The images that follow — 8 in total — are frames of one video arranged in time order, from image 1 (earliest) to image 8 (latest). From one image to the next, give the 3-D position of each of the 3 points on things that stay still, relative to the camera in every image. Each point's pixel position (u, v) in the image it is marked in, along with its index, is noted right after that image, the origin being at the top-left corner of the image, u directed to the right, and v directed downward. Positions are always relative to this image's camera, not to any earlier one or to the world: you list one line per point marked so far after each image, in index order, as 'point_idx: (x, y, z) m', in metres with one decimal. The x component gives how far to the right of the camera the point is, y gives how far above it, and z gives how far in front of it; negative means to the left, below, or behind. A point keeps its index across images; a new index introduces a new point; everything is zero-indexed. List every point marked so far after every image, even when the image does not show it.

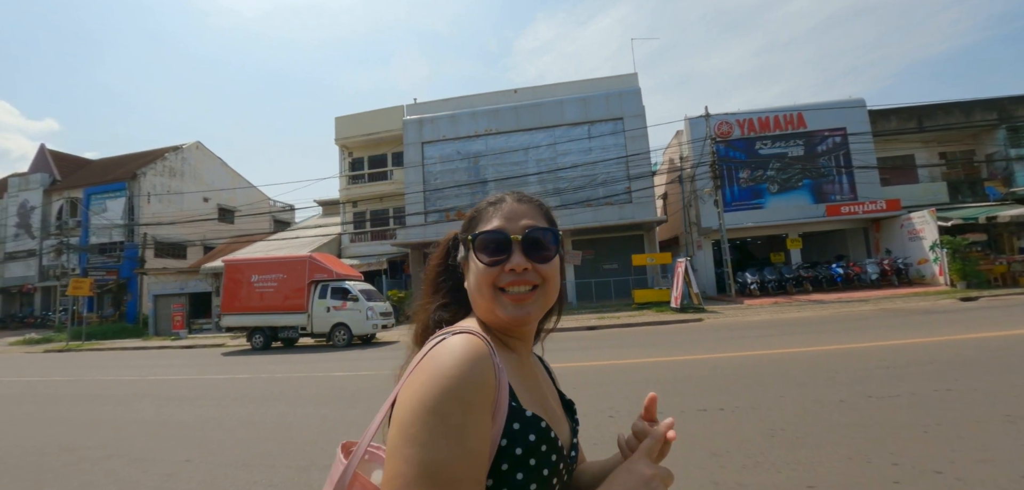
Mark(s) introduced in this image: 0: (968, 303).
0: (+13.6, -1.7, +11.8) m
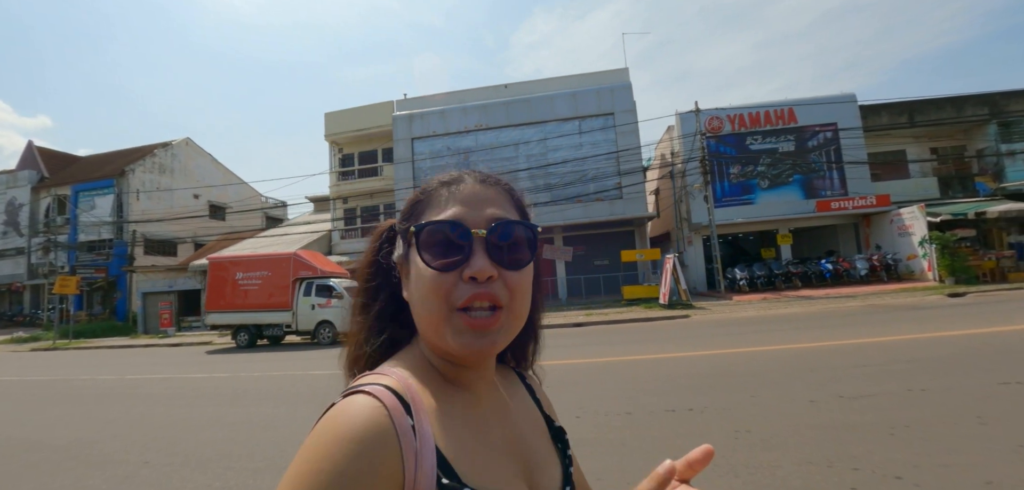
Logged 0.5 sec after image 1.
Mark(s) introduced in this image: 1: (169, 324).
0: (+13.2, -1.6, +11.8) m
1: (-15.6, -3.6, +18.0) m
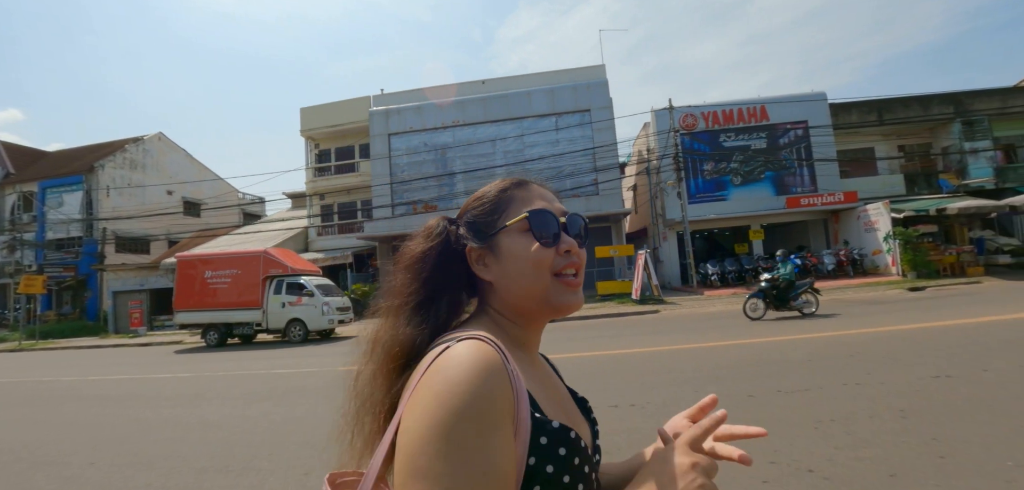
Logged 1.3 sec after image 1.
0: (+12.4, -1.5, +12.2) m
1: (-16.6, -3.5, +17.7) m
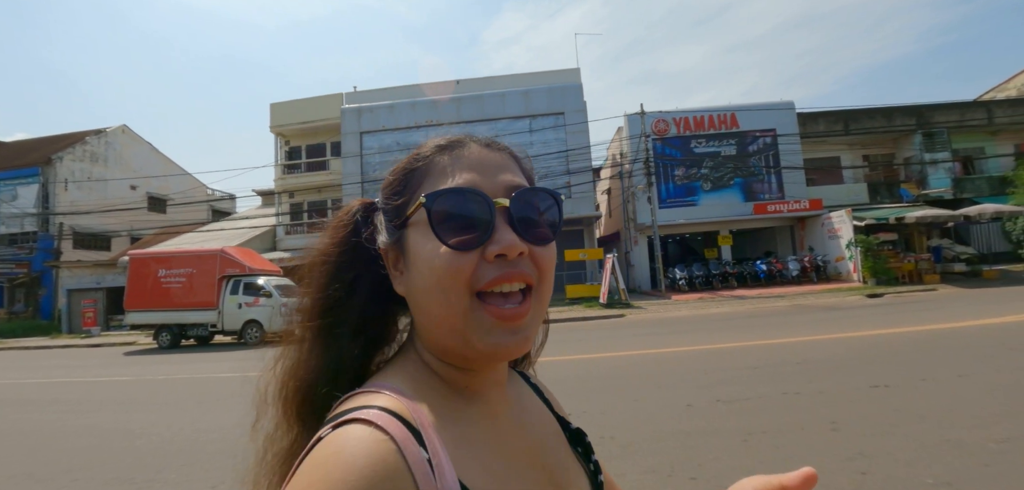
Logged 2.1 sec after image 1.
0: (+11.3, -1.7, +12.4) m
1: (-17.9, -3.3, +16.9) m
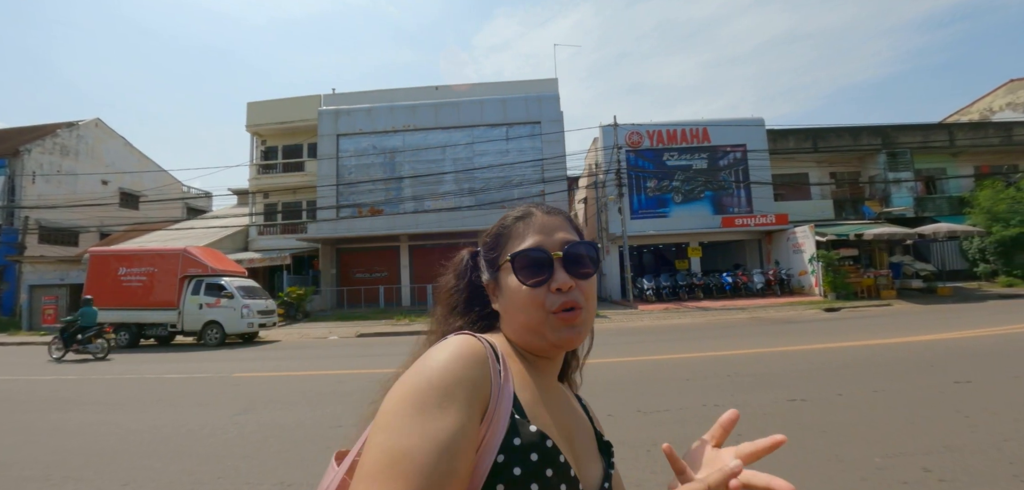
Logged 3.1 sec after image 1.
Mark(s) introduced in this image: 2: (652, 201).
0: (+10.2, -2.2, +12.7) m
1: (-19.1, -3.2, +16.5) m
2: (+6.0, +1.9, +17.1) m
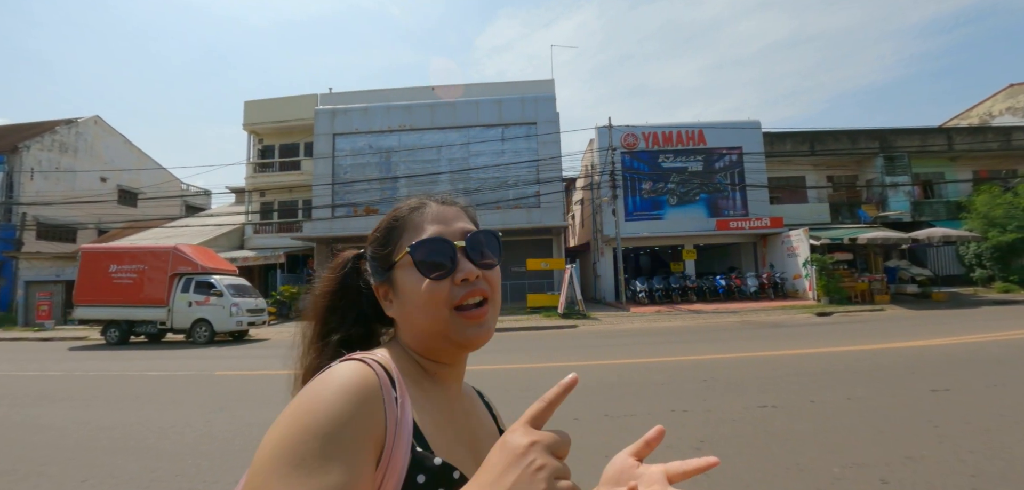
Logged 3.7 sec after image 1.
0: (+9.9, -2.3, +12.7) m
1: (-19.4, -3.0, +16.6) m
2: (+5.8, +1.8, +17.1) m
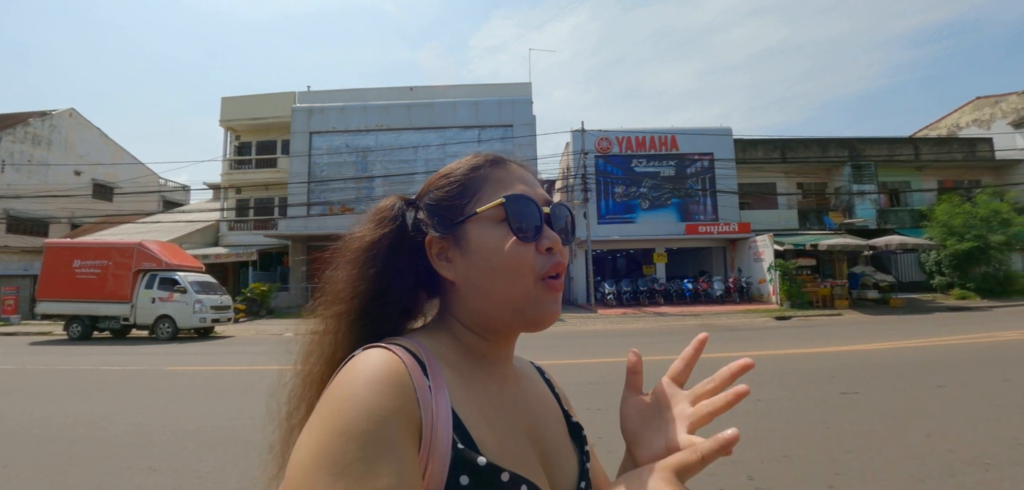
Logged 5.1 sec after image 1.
0: (+8.8, -2.5, +13.0) m
1: (-20.6, -2.7, +16.4) m
2: (+4.7, +1.7, +17.4) m
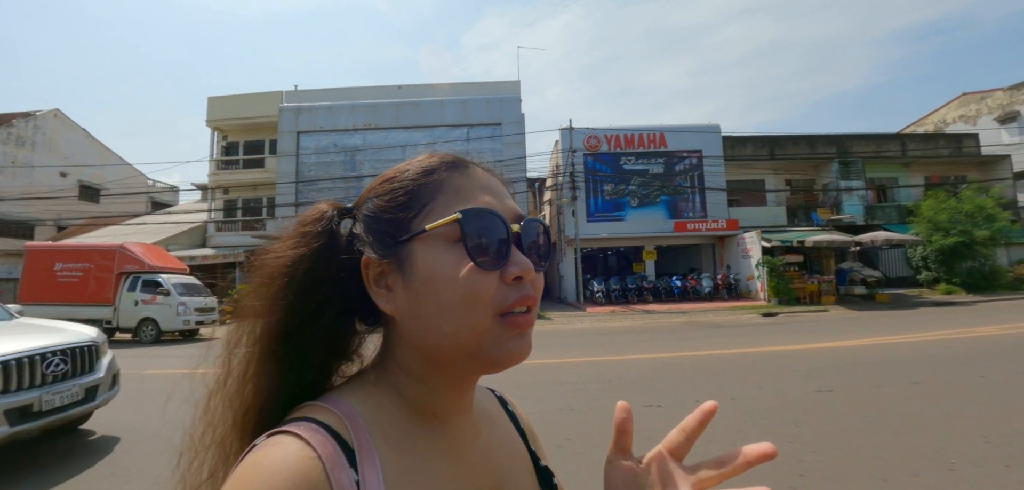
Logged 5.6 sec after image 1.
0: (+8.4, -2.4, +13.1) m
1: (-21.0, -2.9, +16.2) m
2: (+4.2, +1.8, +17.4) m
